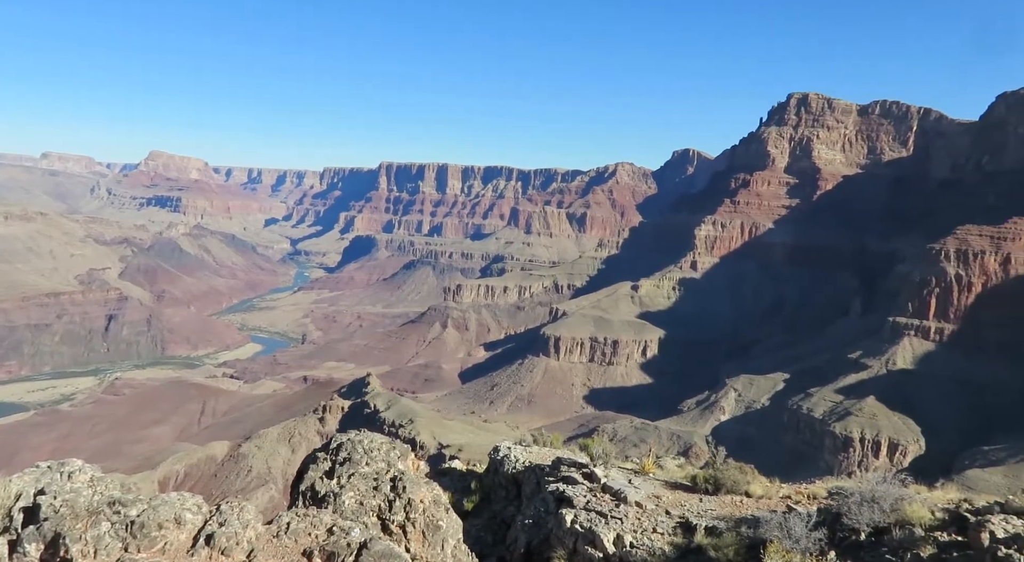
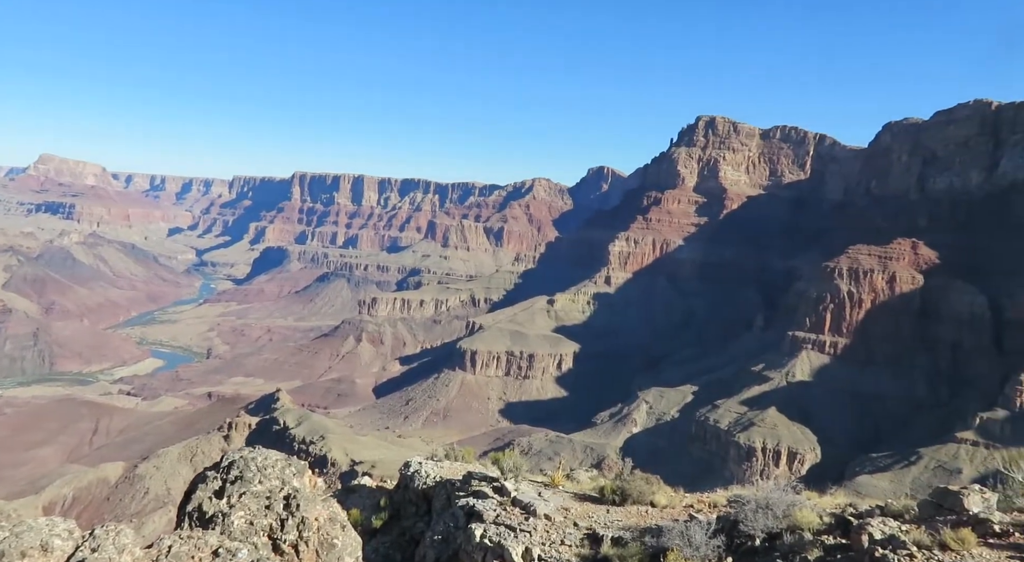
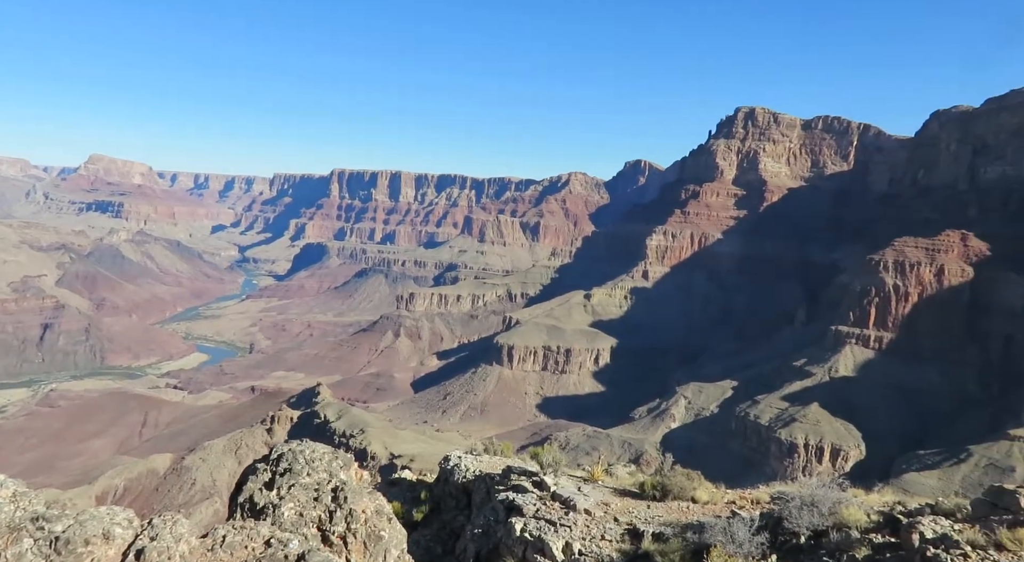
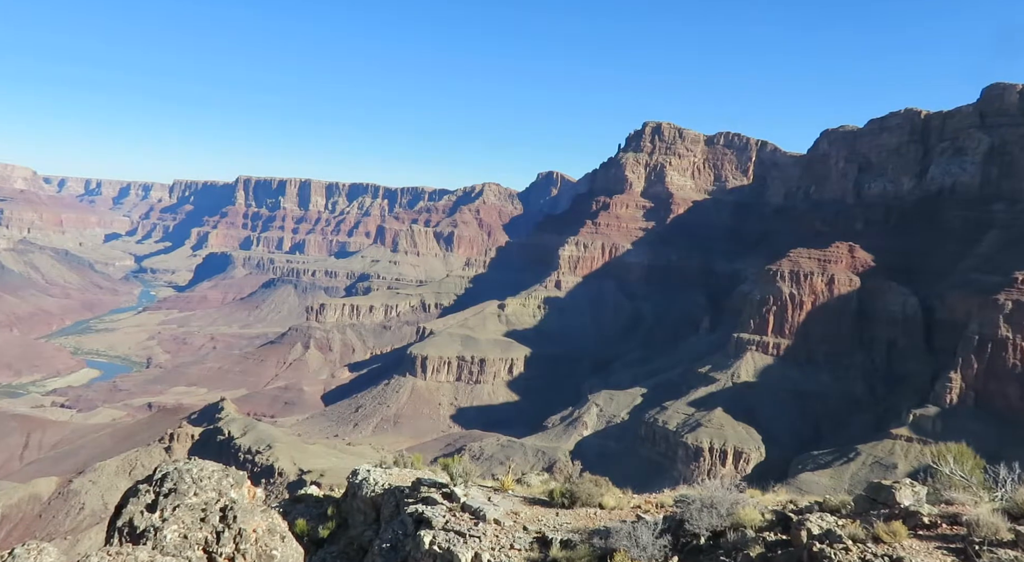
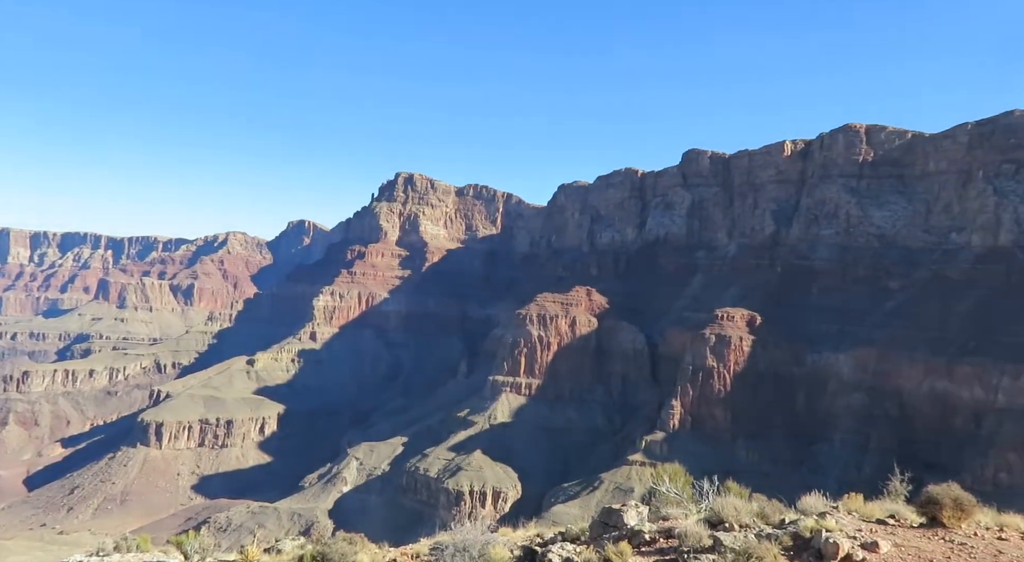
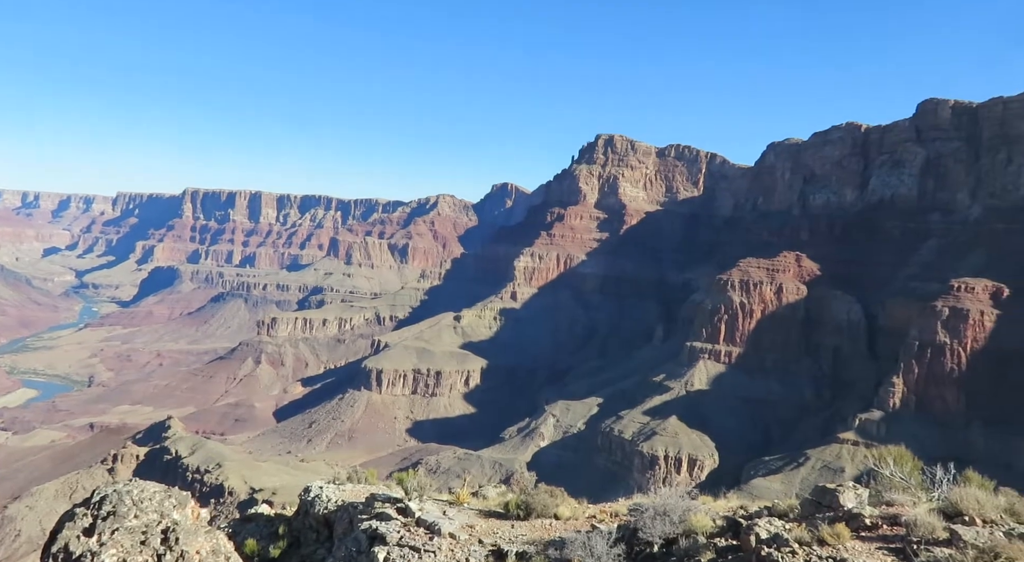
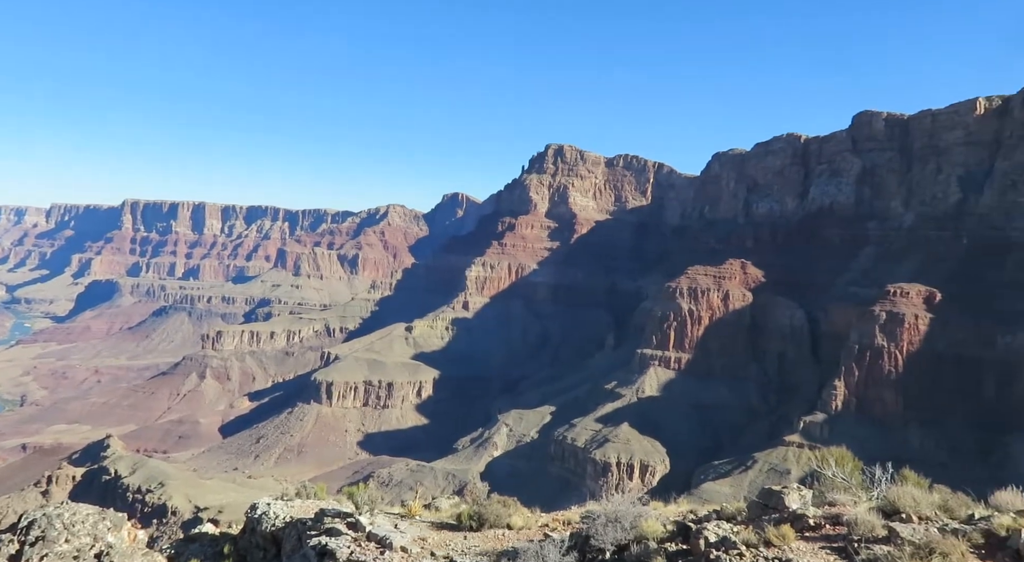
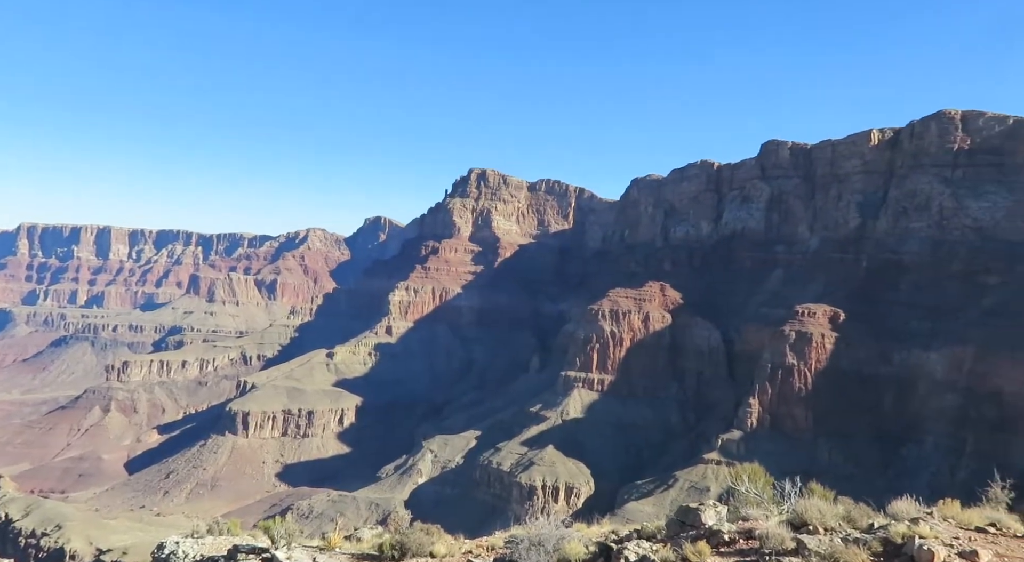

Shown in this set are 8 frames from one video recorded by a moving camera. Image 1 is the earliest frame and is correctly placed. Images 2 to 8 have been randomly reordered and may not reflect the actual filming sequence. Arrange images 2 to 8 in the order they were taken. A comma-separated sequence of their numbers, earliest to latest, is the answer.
3, 2, 4, 6, 7, 8, 5
